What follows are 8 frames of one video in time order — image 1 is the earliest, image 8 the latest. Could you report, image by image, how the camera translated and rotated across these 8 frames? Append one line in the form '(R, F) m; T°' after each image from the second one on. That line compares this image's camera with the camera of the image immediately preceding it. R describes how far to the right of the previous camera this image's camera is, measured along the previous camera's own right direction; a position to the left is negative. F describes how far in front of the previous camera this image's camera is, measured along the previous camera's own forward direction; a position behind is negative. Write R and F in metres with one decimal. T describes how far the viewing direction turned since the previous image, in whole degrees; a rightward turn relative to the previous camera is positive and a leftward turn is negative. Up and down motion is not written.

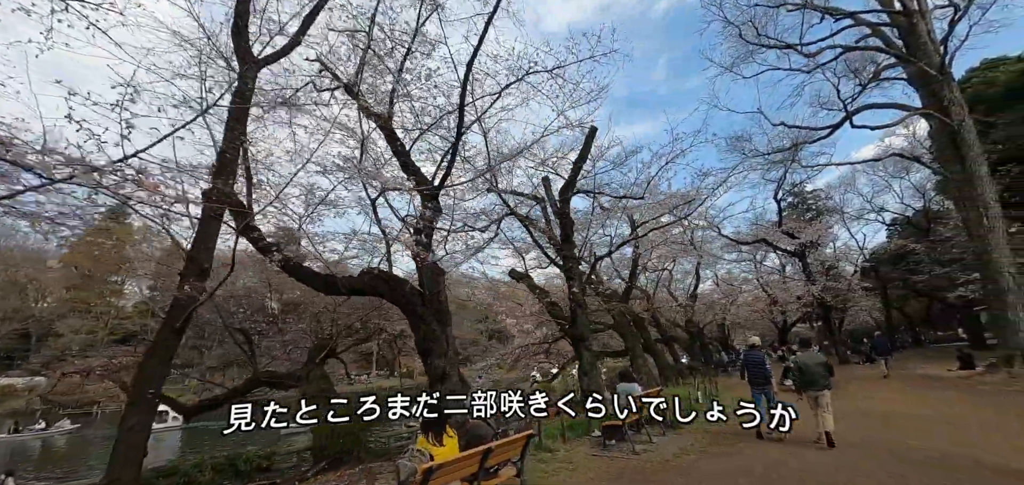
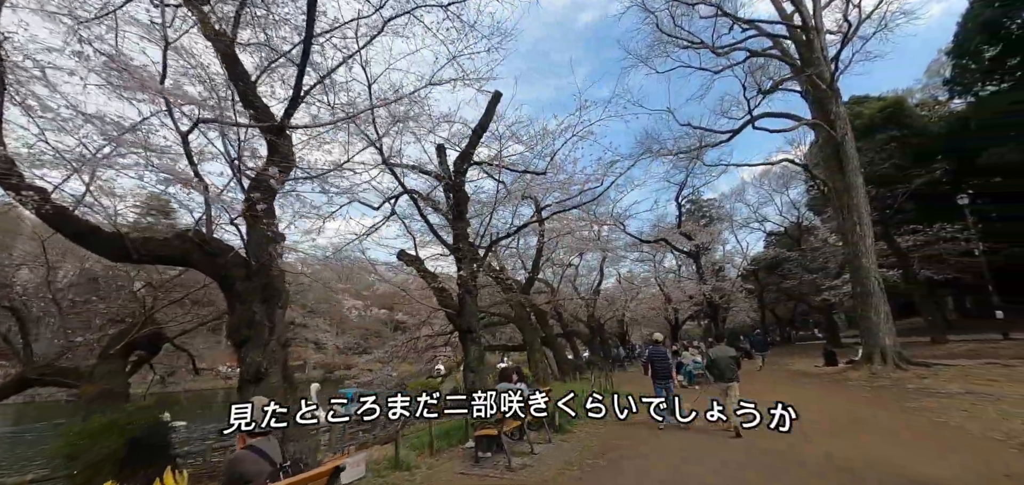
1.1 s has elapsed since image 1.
(+0.4, +0.9) m; +10°
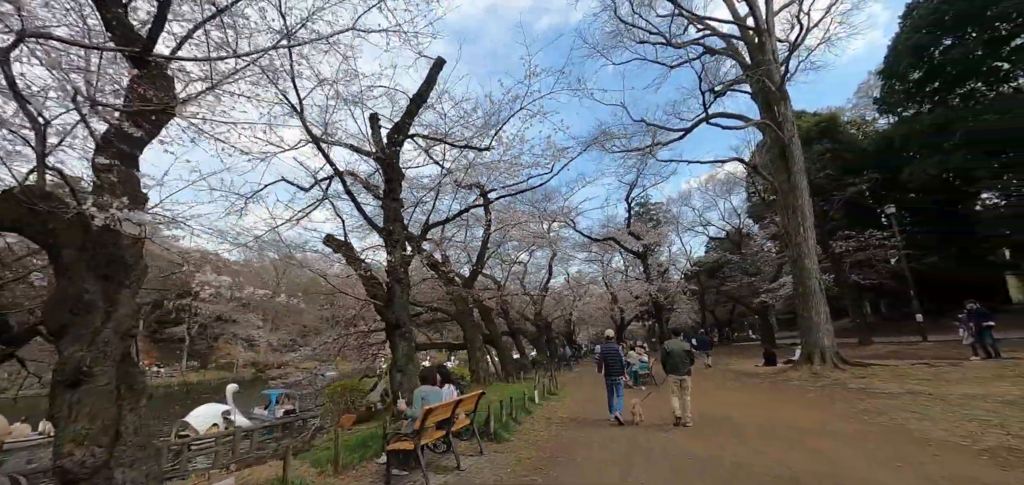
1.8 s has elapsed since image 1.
(+0.2, +0.7) m; +6°
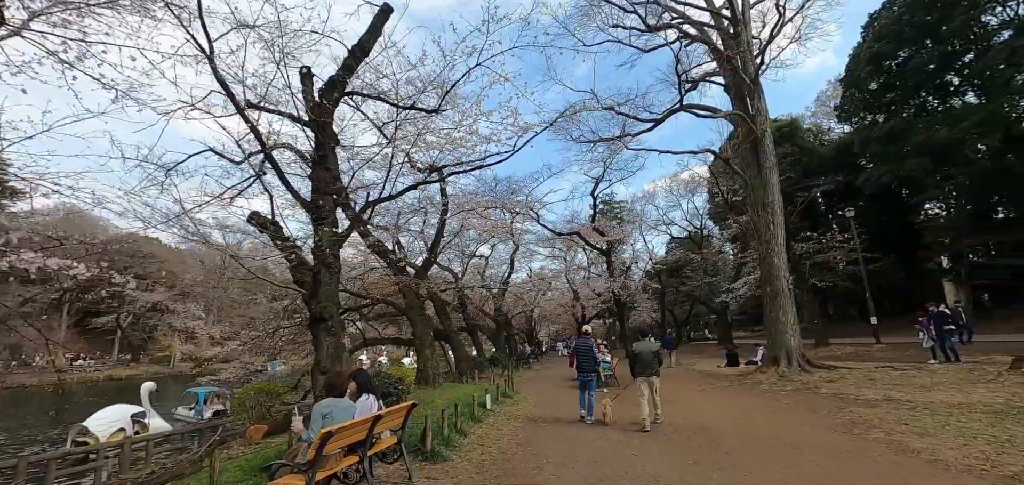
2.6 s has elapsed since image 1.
(+0.1, +0.9) m; +4°
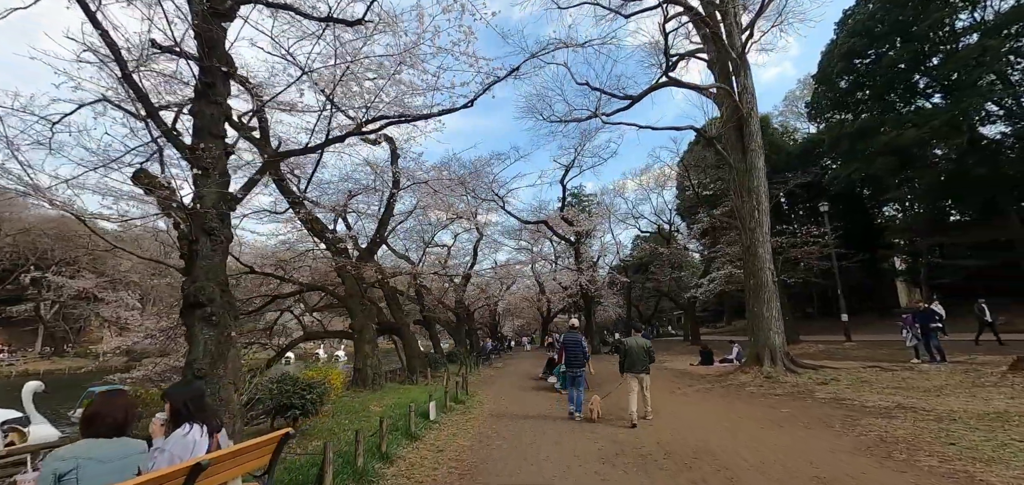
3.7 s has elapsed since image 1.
(+0.1, +1.3) m; +4°
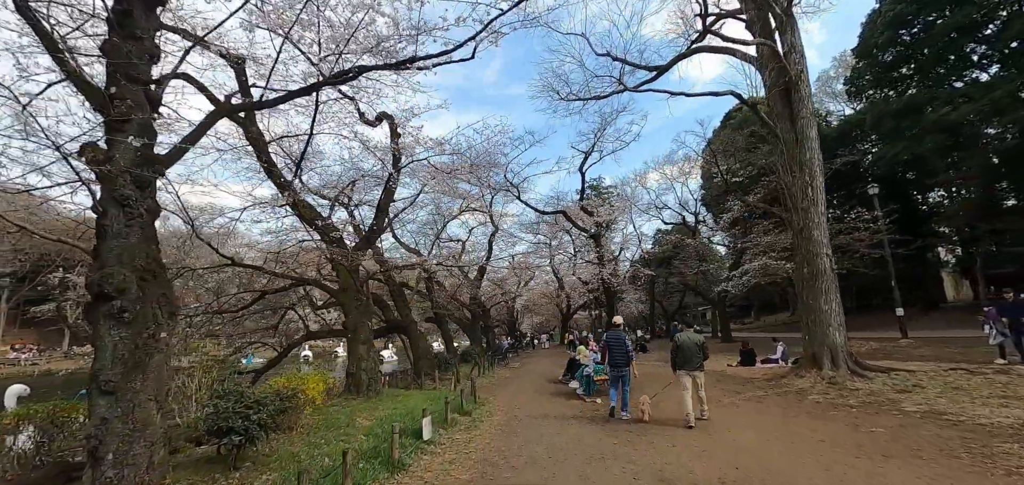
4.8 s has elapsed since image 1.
(+0.1, +1.2) m; -2°
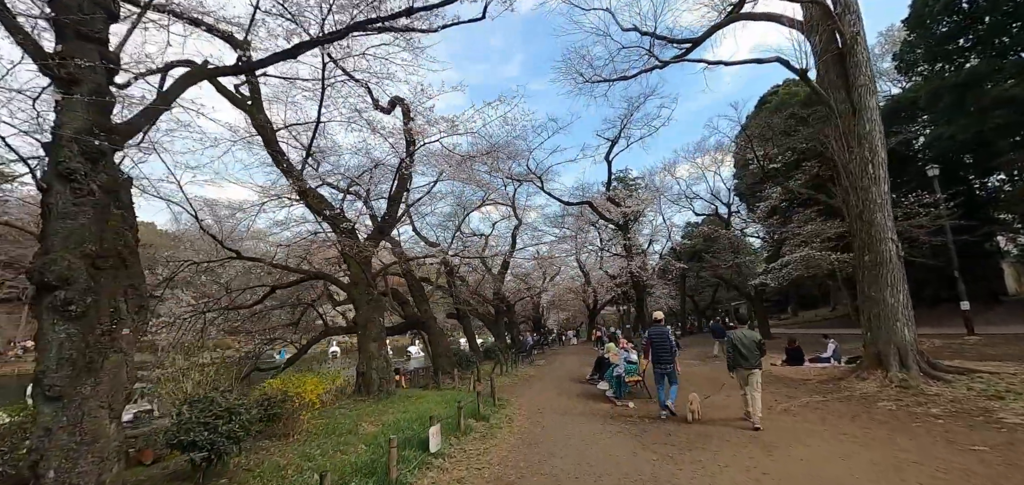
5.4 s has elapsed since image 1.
(+0.1, +0.7) m; -3°
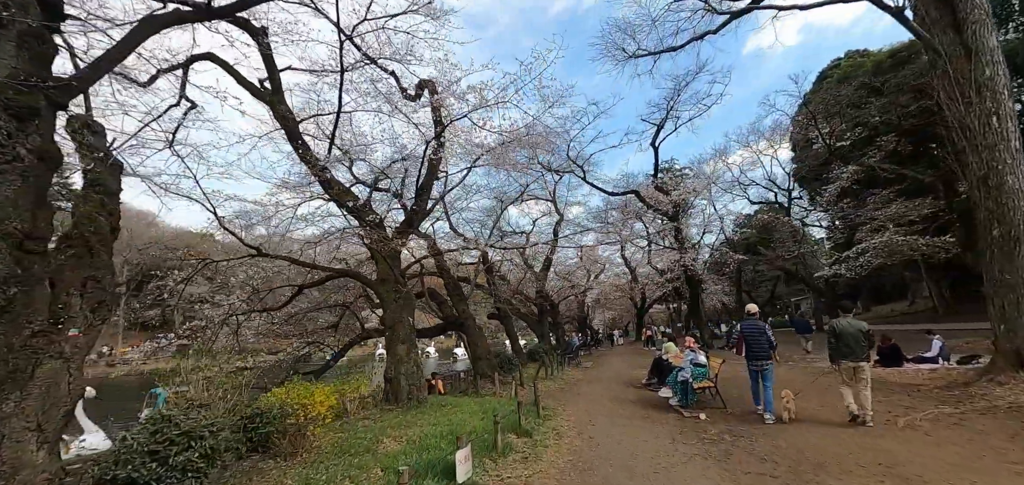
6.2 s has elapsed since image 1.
(0.0, +1.0) m; -5°
